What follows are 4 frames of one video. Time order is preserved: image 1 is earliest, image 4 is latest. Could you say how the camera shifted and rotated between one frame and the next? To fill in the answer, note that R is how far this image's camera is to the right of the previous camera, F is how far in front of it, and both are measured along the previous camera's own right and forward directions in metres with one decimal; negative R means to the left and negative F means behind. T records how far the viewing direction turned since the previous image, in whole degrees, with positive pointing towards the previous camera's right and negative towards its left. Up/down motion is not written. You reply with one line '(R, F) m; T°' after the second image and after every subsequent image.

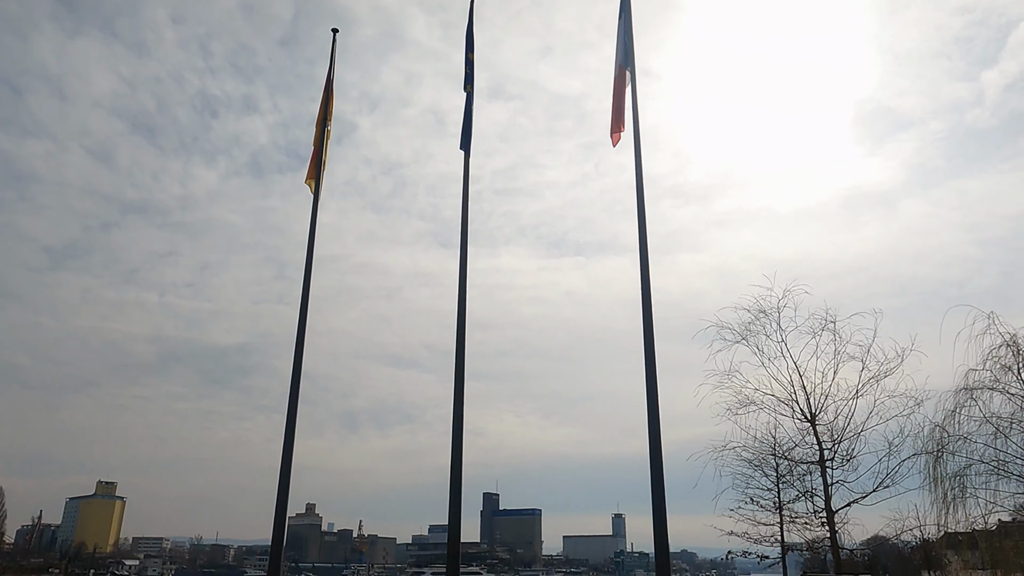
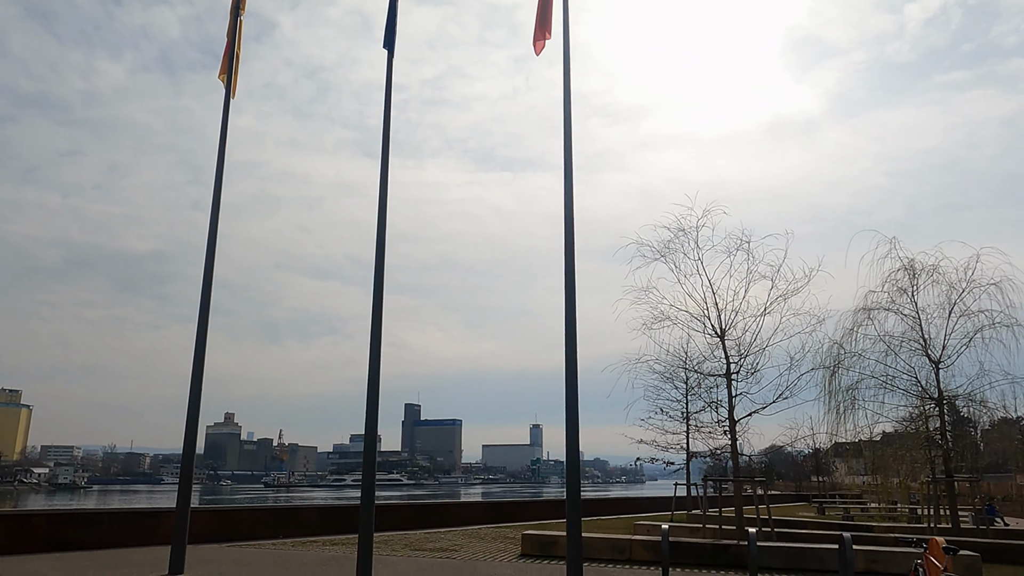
(+0.1, +0.1) m; +6°
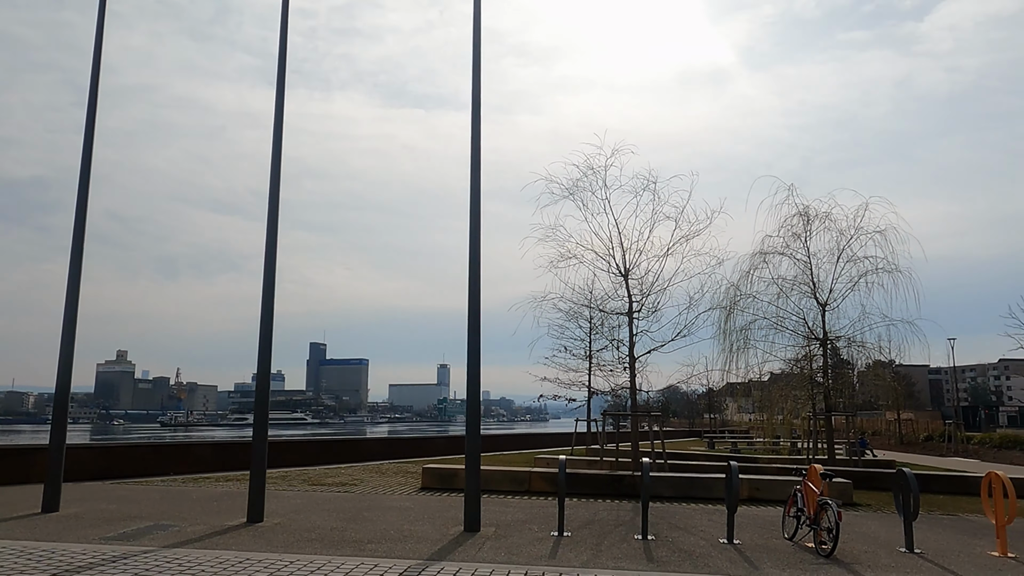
(+0.1, +0.2) m; +7°
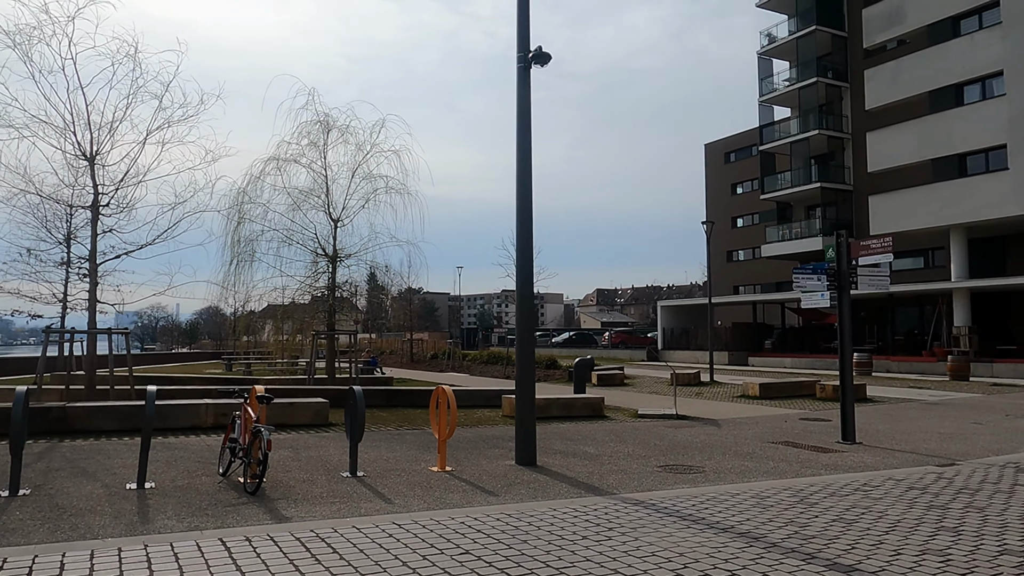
(+1.5, +1.3) m; +34°
